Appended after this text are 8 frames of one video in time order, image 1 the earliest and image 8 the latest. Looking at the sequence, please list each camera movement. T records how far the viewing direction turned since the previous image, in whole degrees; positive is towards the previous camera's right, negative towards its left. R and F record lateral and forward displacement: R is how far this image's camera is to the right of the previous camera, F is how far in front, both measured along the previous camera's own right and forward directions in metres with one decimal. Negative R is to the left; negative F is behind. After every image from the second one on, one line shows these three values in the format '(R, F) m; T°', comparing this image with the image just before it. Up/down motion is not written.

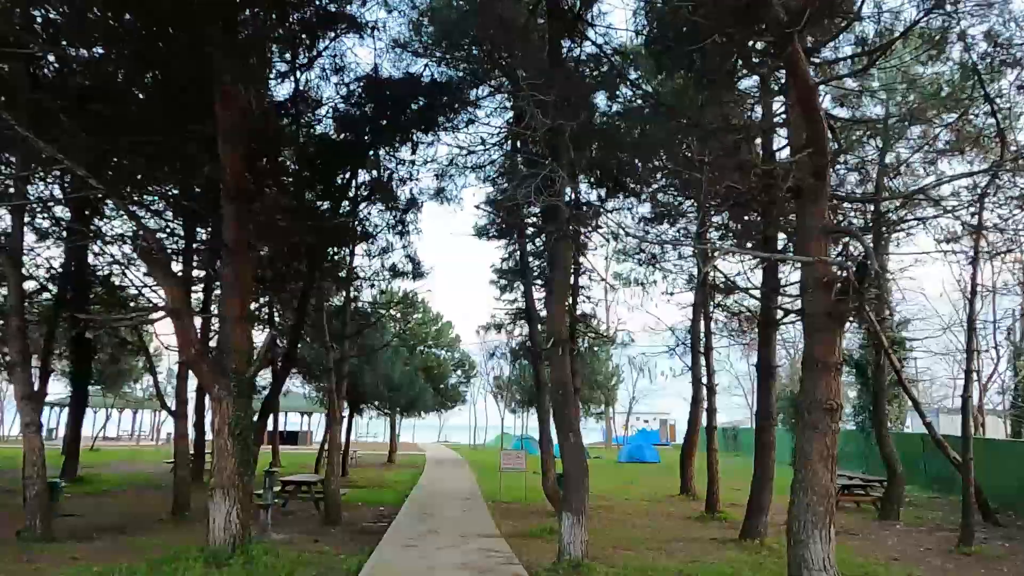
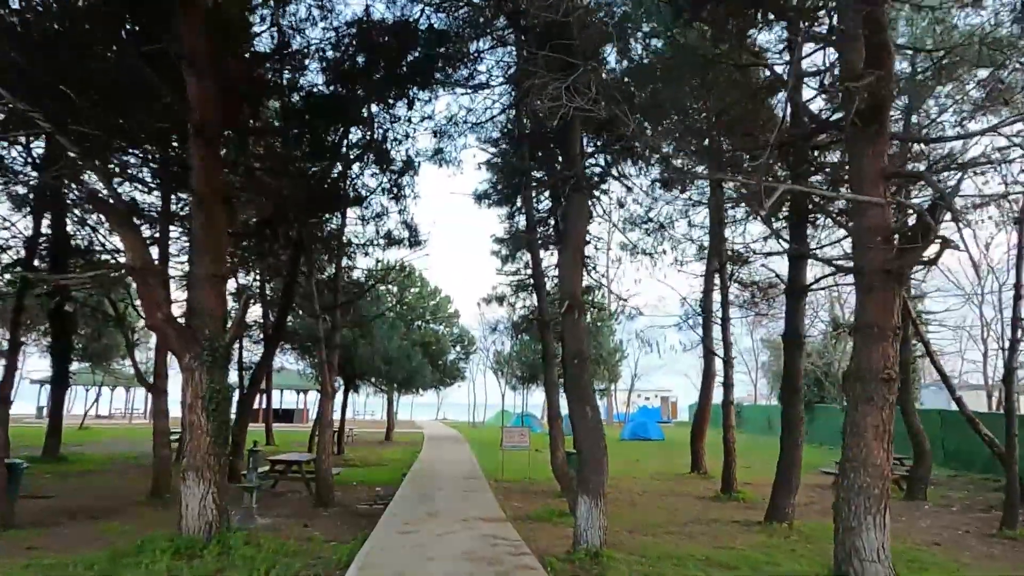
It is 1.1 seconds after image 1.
(-0.1, +1.0) m; 0°
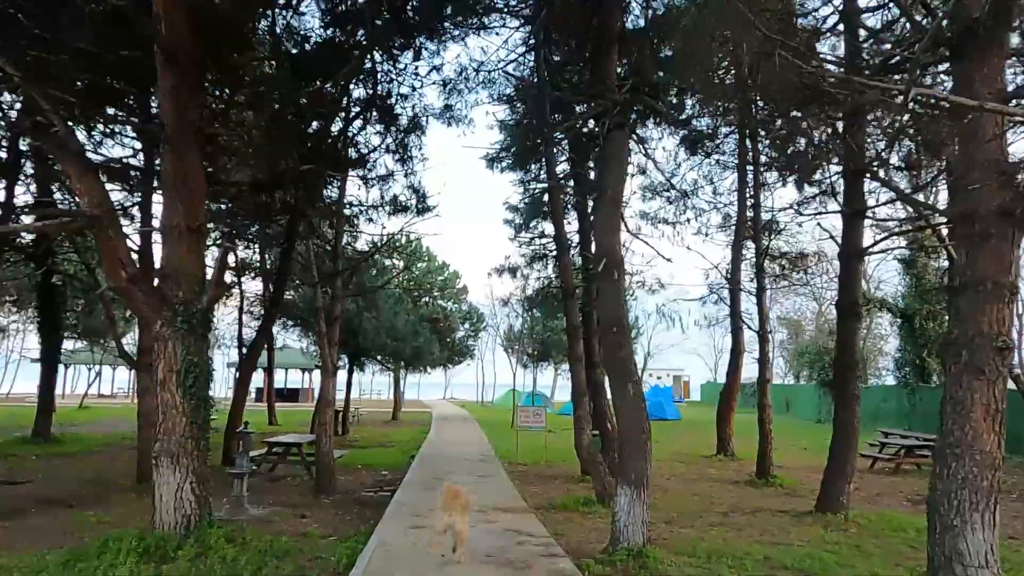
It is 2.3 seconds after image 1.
(-0.2, +1.1) m; -1°
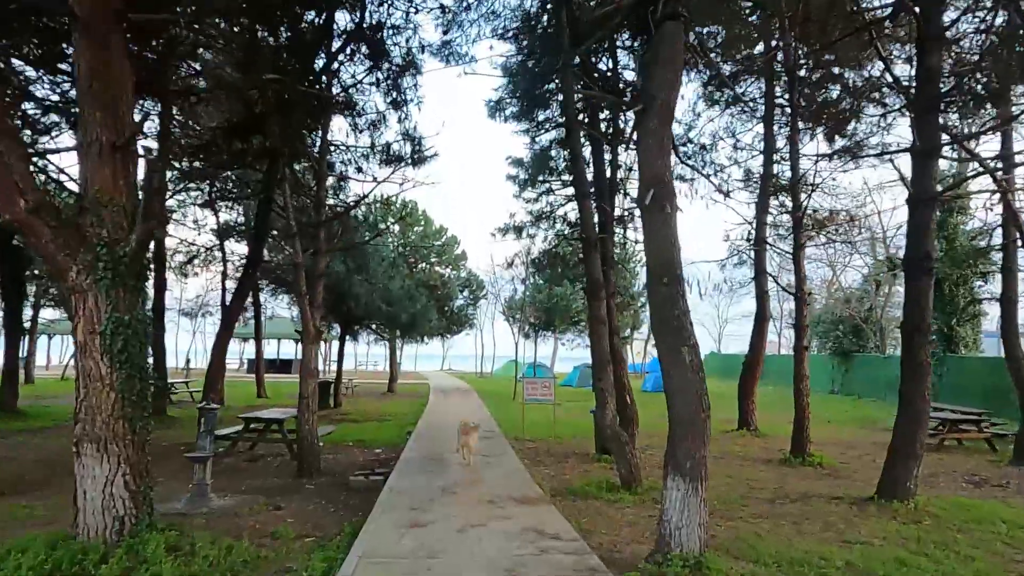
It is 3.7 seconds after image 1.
(-0.2, +1.4) m; 0°
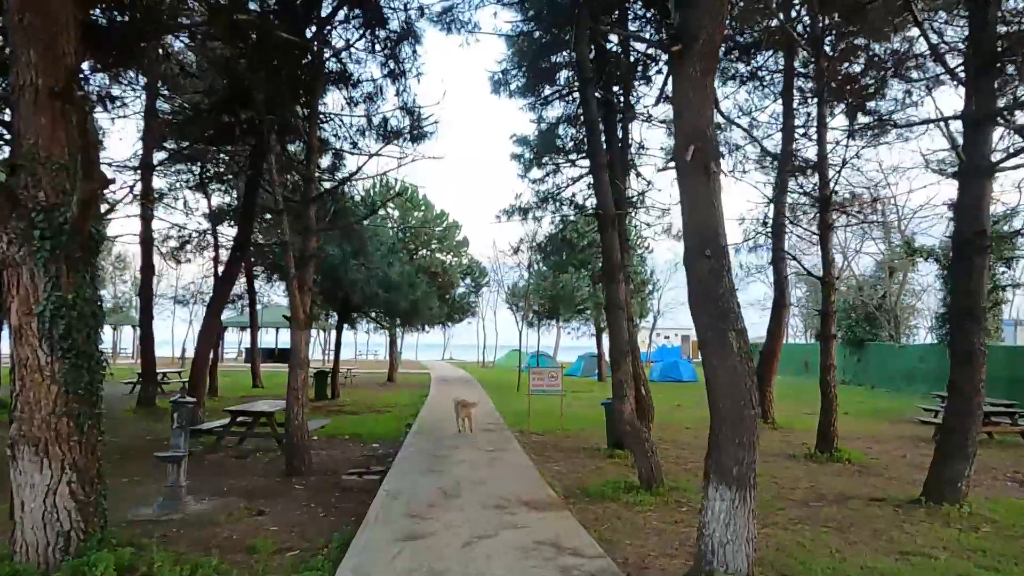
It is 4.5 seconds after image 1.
(-0.1, +0.8) m; 0°
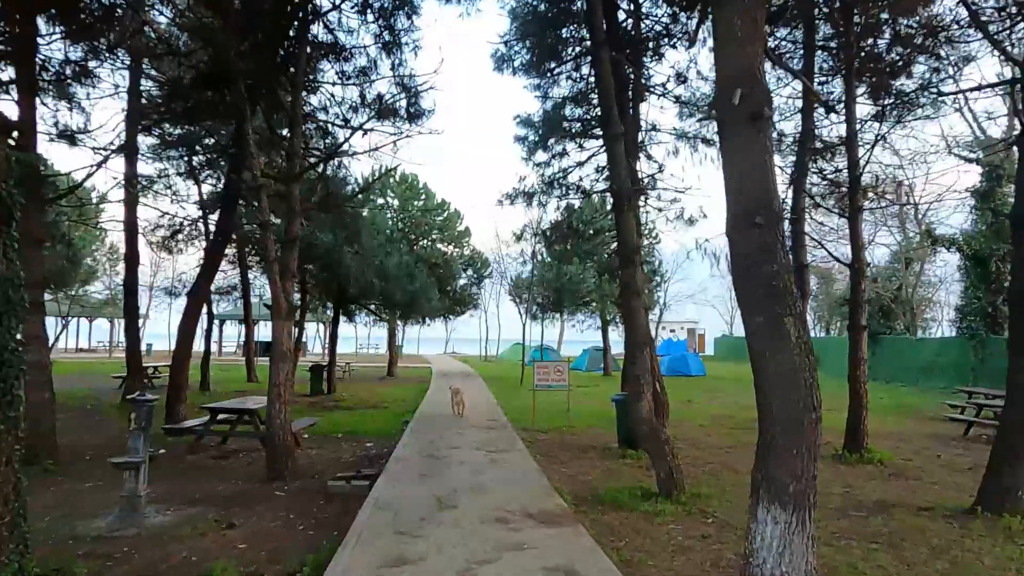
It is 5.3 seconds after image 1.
(0.0, +0.8) m; 0°
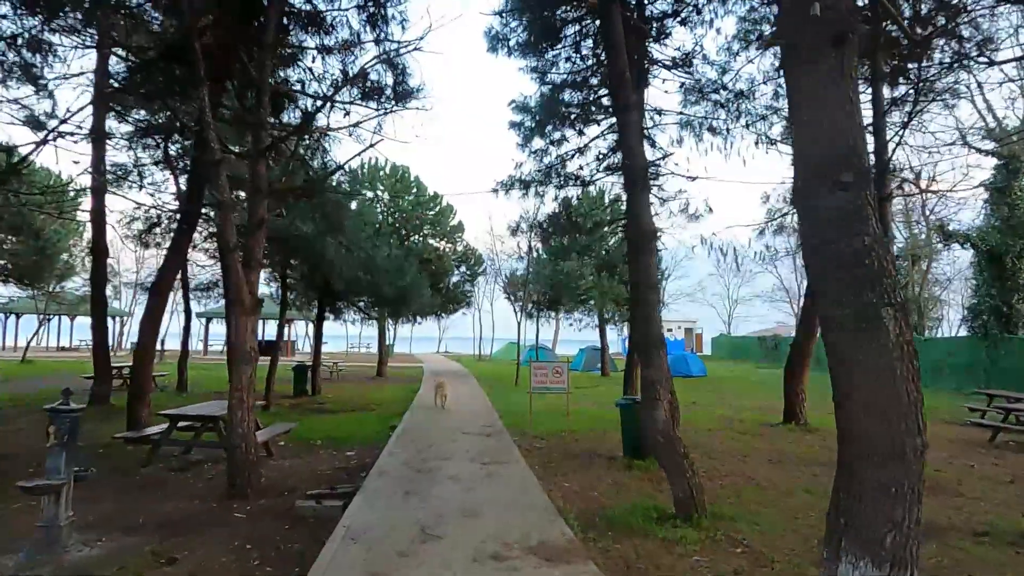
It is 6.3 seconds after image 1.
(0.0, +0.9) m; +1°
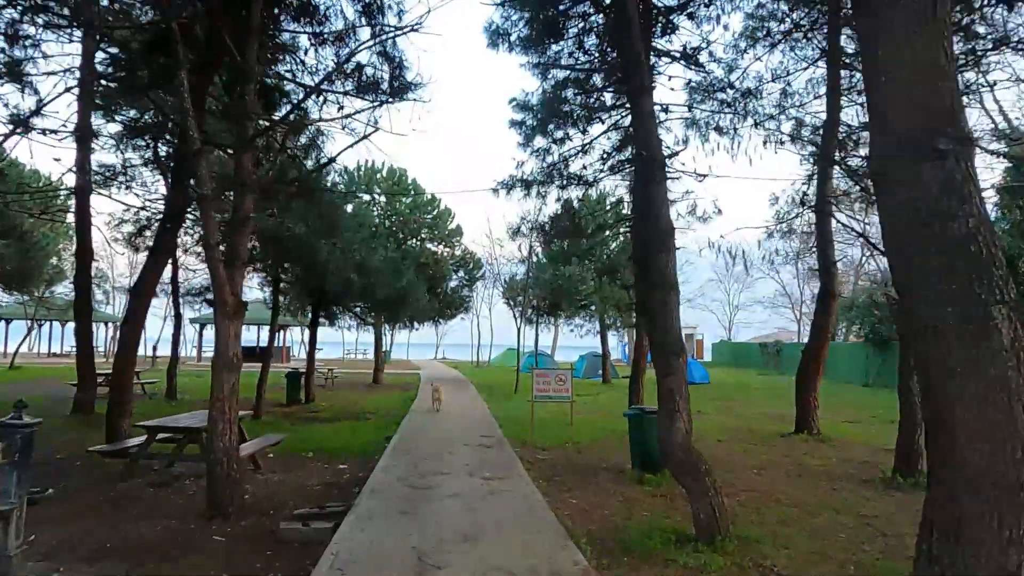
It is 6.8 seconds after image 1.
(-0.1, +0.5) m; 0°
